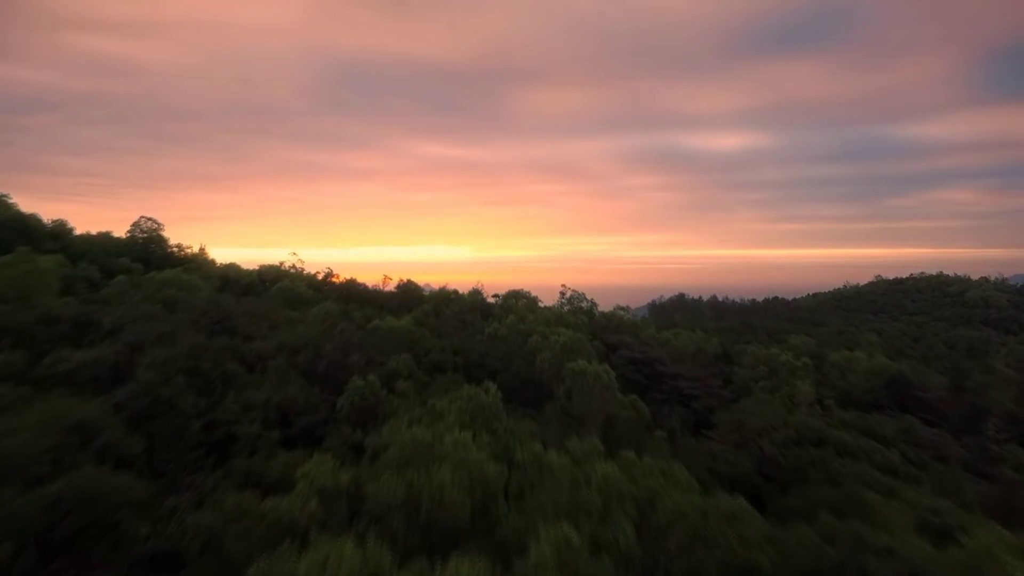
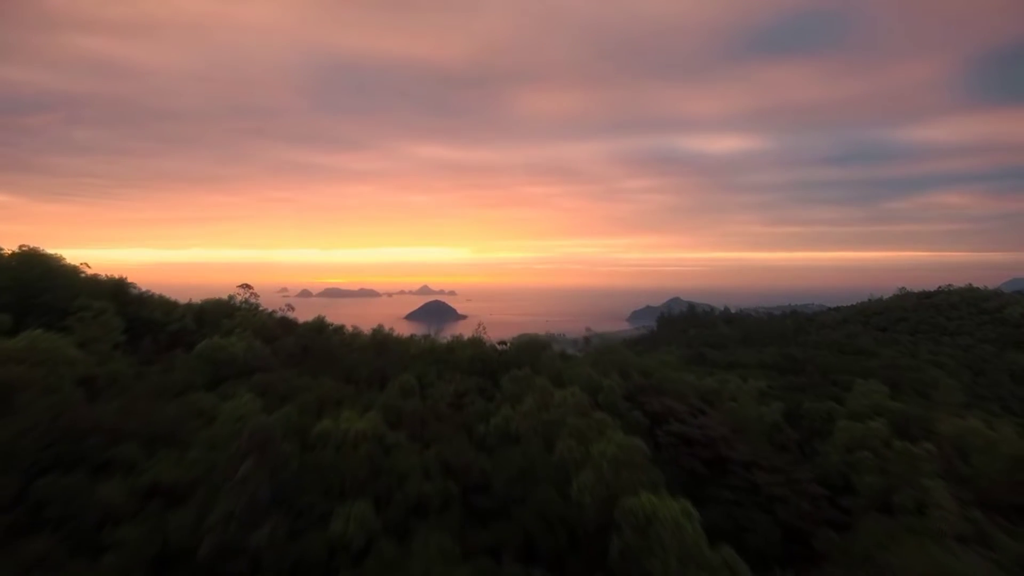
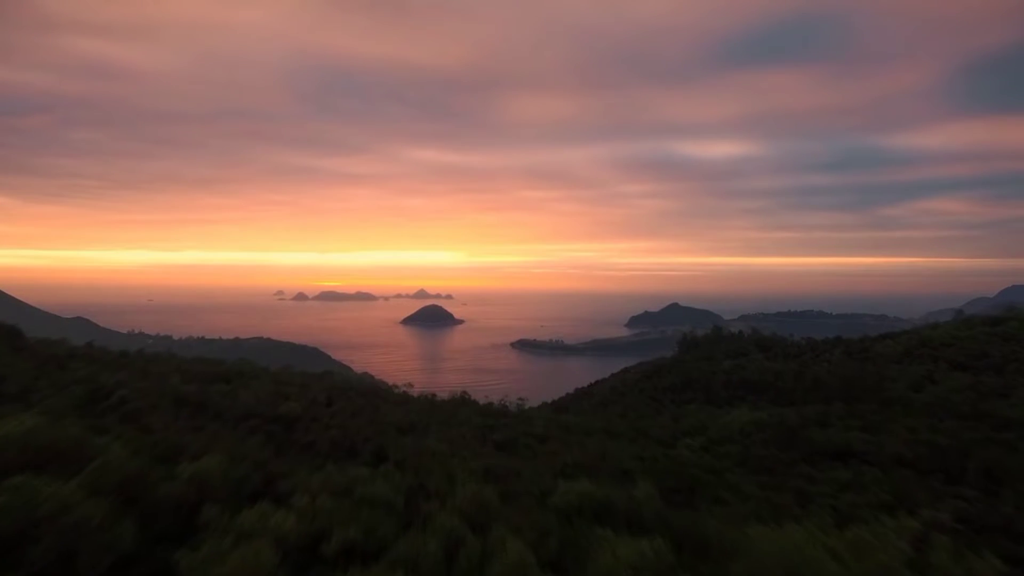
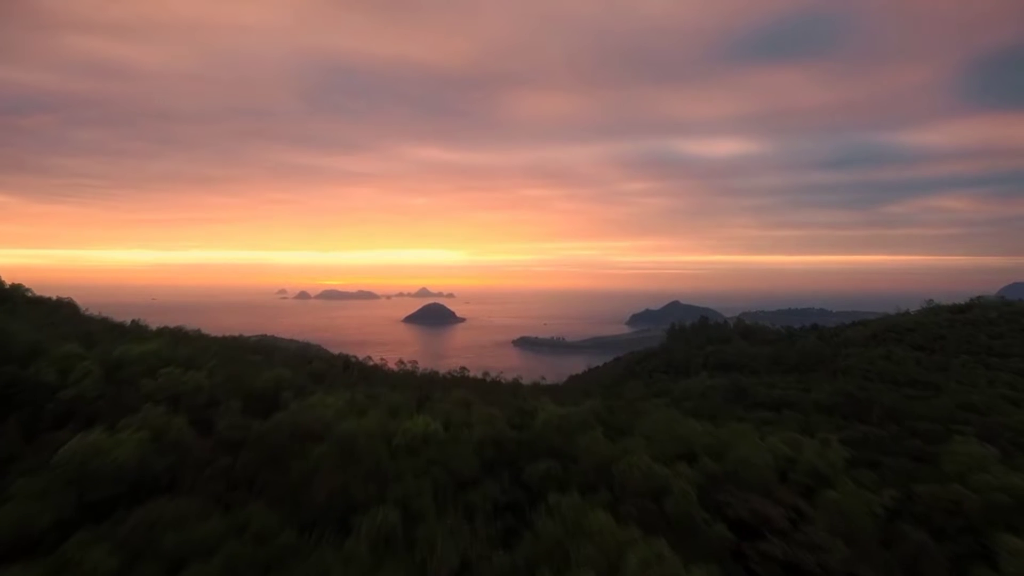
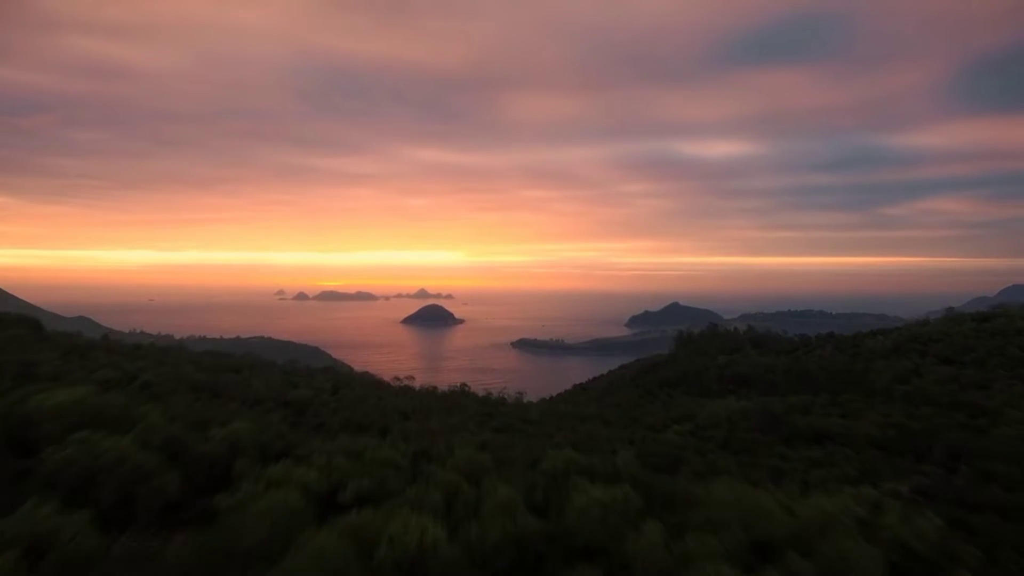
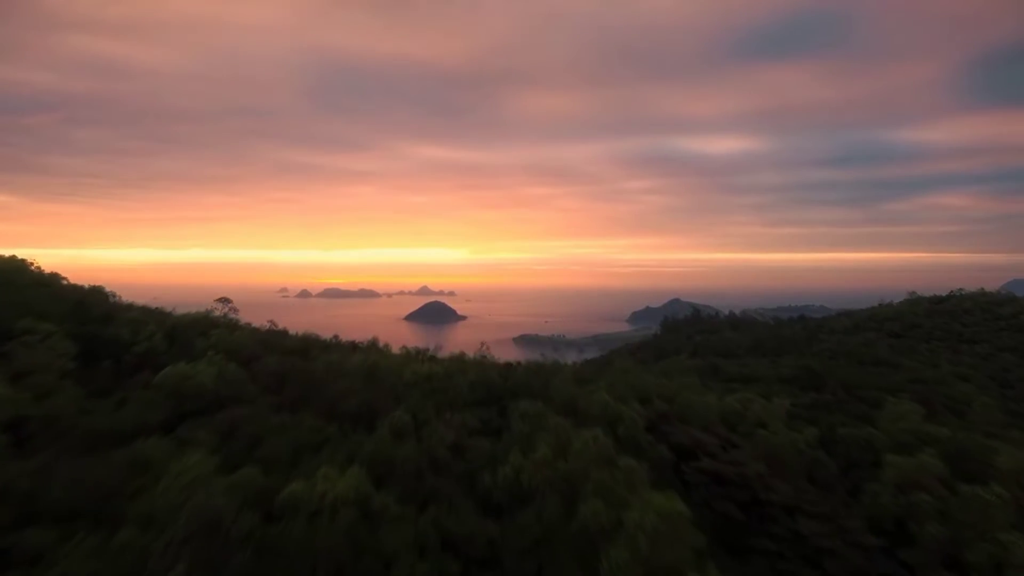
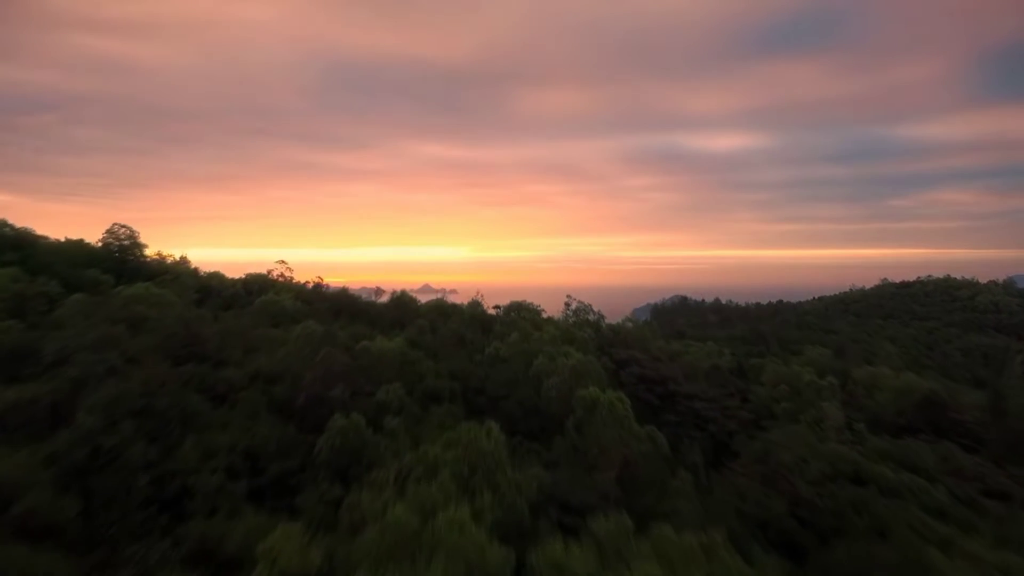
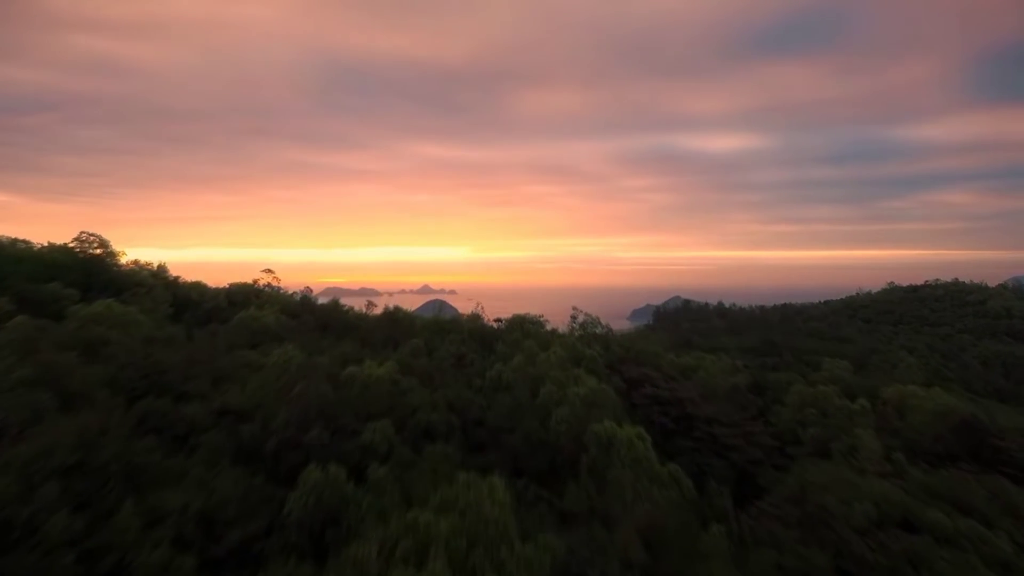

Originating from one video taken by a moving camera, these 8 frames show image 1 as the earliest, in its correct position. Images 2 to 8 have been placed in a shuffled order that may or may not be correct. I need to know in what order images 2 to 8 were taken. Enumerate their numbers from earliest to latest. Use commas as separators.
7, 8, 2, 6, 4, 5, 3
